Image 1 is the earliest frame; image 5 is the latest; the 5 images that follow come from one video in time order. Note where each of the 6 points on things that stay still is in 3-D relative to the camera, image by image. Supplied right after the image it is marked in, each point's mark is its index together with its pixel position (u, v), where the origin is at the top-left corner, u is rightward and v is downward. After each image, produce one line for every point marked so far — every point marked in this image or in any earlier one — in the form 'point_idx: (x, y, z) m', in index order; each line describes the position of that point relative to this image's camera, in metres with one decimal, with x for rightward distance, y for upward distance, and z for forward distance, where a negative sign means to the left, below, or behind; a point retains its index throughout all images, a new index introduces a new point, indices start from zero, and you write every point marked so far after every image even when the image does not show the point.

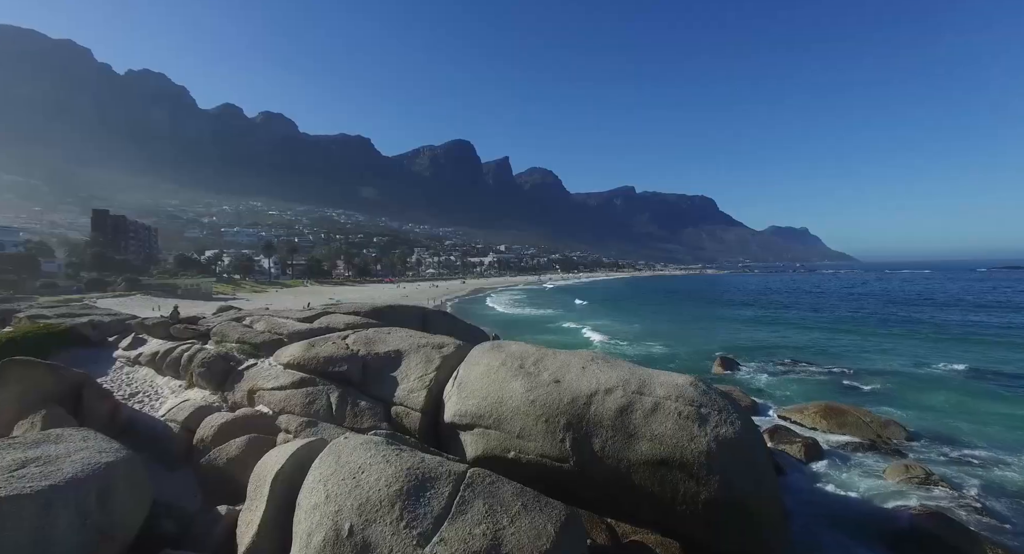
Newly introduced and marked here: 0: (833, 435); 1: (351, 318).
0: (+9.3, -4.6, +14.2) m
1: (-4.5, -1.1, +13.6) m
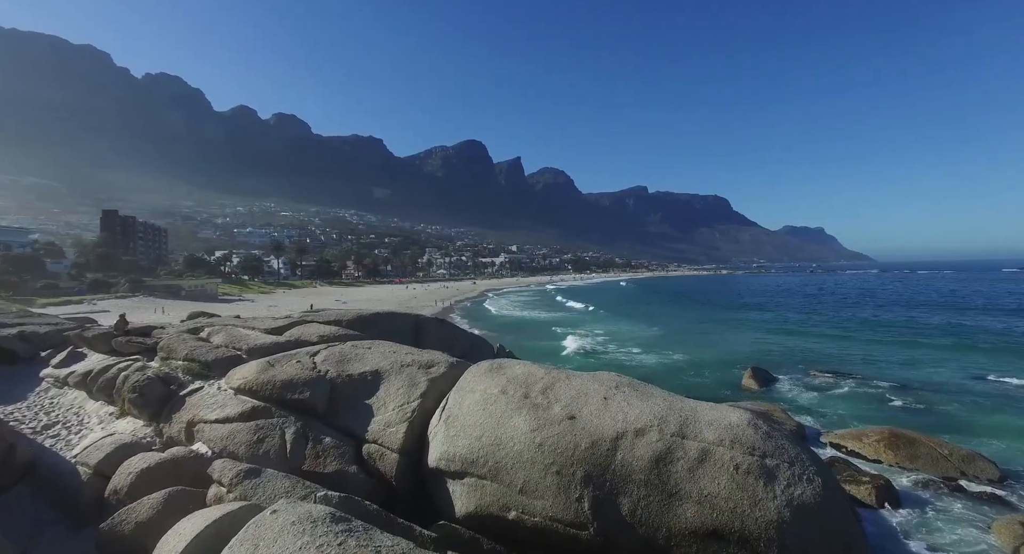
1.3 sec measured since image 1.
0: (+9.4, -4.7, +11.9) m
1: (-4.4, -1.2, +11.6) m
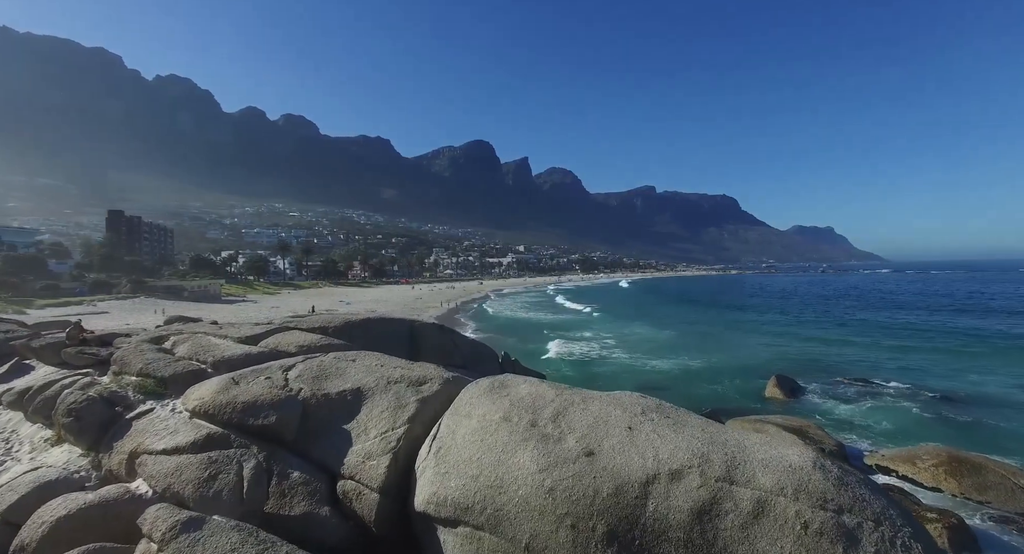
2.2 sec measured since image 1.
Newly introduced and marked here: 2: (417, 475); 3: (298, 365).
0: (+9.6, -4.7, +10.4) m
1: (-4.3, -1.3, +10.3) m
2: (-1.3, -2.6, +6.5) m
3: (-3.7, -1.5, +8.5) m
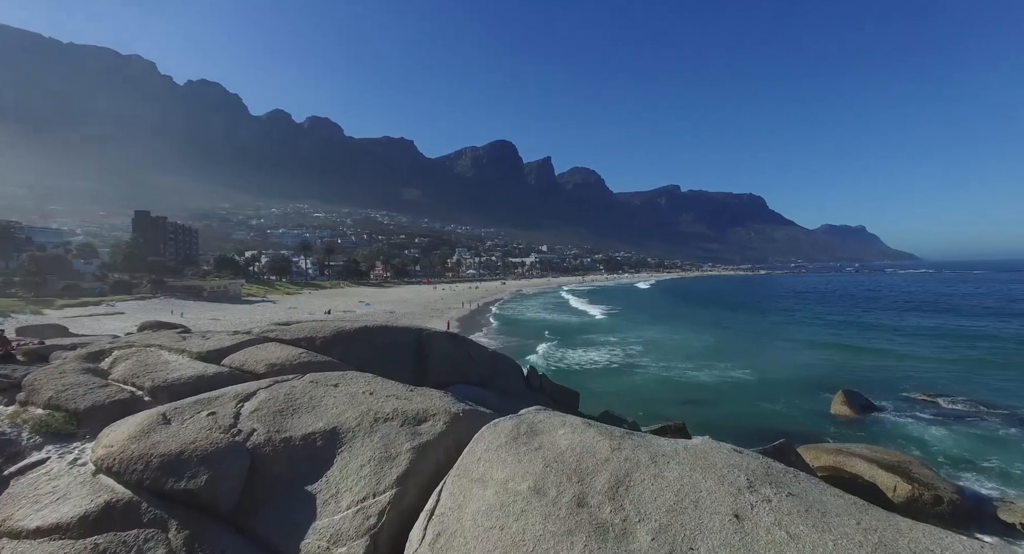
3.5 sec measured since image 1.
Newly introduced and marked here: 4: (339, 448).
0: (+10.0, -4.7, +7.6) m
1: (-3.8, -1.3, +8.2) m
2: (-1.0, -2.6, +4.2) m
3: (-3.3, -1.5, +6.4) m
4: (-1.9, -2.0, +5.4) m
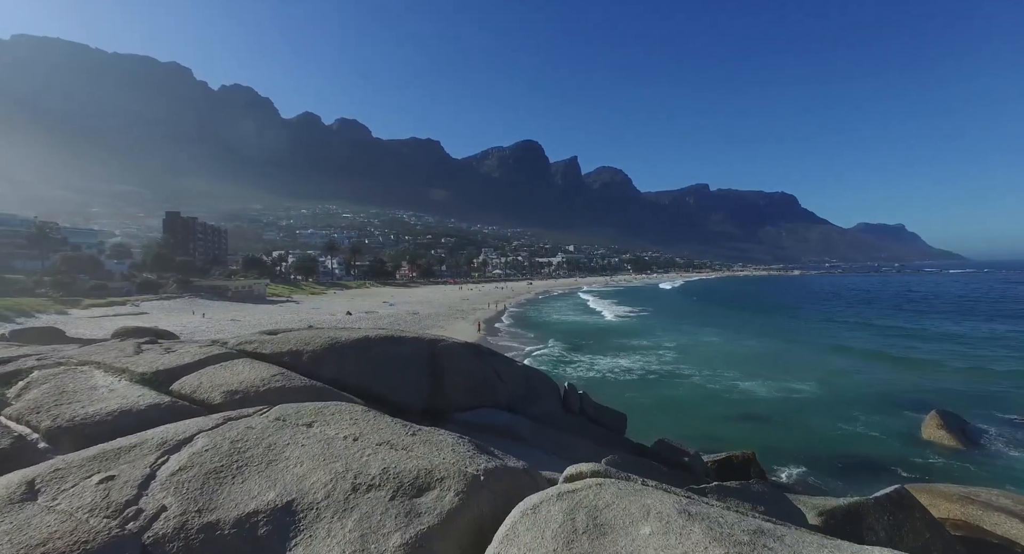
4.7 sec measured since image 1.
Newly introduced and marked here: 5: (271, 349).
0: (+10.5, -4.7, +5.0) m
1: (-3.3, -1.2, +6.3) m
2: (-0.7, -2.6, +2.1) m
3: (-2.9, -1.5, +4.4) m
4: (-1.6, -1.9, +3.3) m
5: (-3.6, -1.1, +7.8) m
